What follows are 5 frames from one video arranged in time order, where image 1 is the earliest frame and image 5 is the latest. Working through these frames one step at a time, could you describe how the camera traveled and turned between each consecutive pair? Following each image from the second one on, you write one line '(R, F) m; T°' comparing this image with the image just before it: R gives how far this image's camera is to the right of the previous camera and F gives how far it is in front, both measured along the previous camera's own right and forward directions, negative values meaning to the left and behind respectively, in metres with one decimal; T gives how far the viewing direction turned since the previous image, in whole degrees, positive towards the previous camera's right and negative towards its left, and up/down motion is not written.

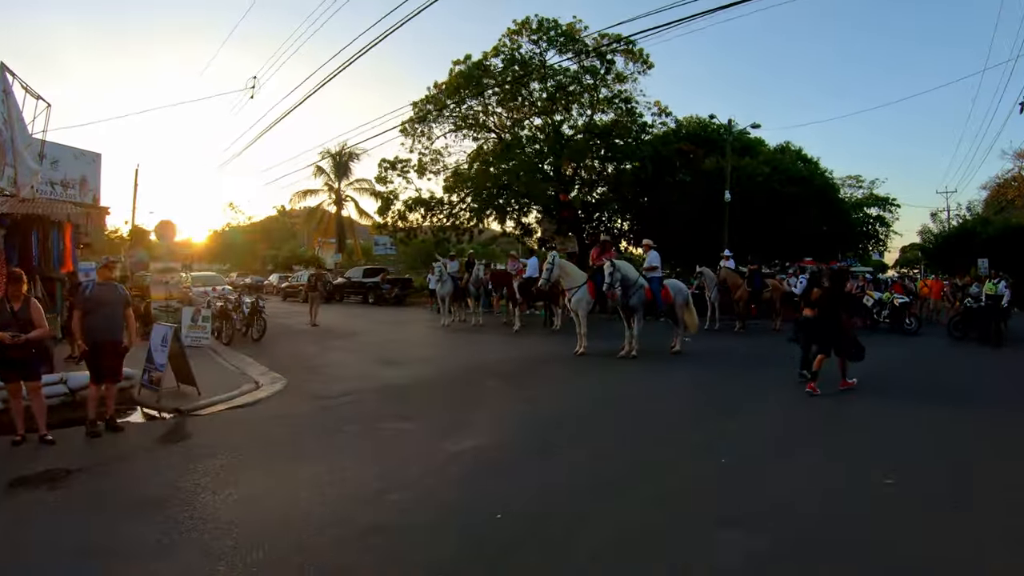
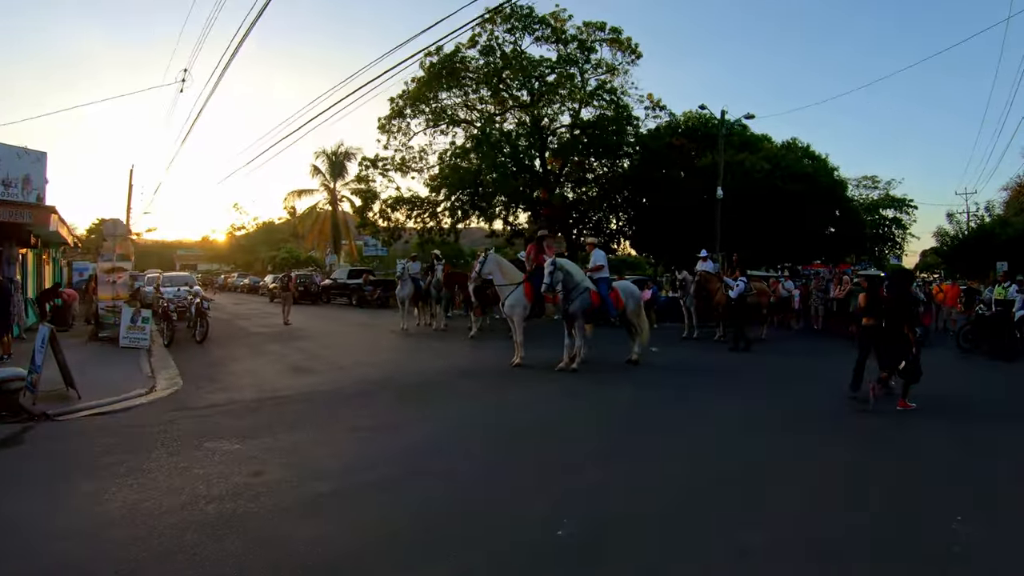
(+1.1, +1.4) m; -2°
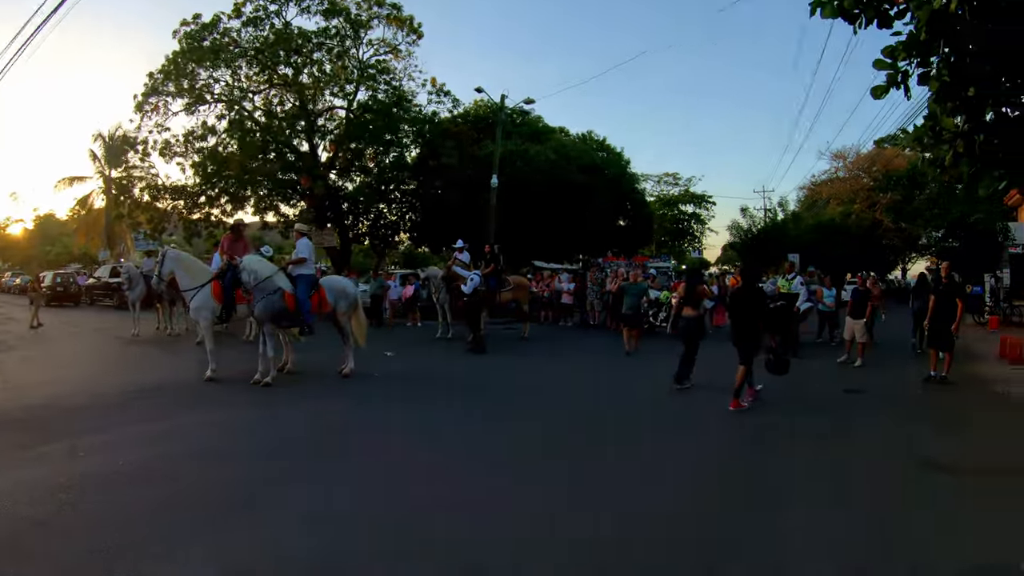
(+1.0, +1.6) m; +8°
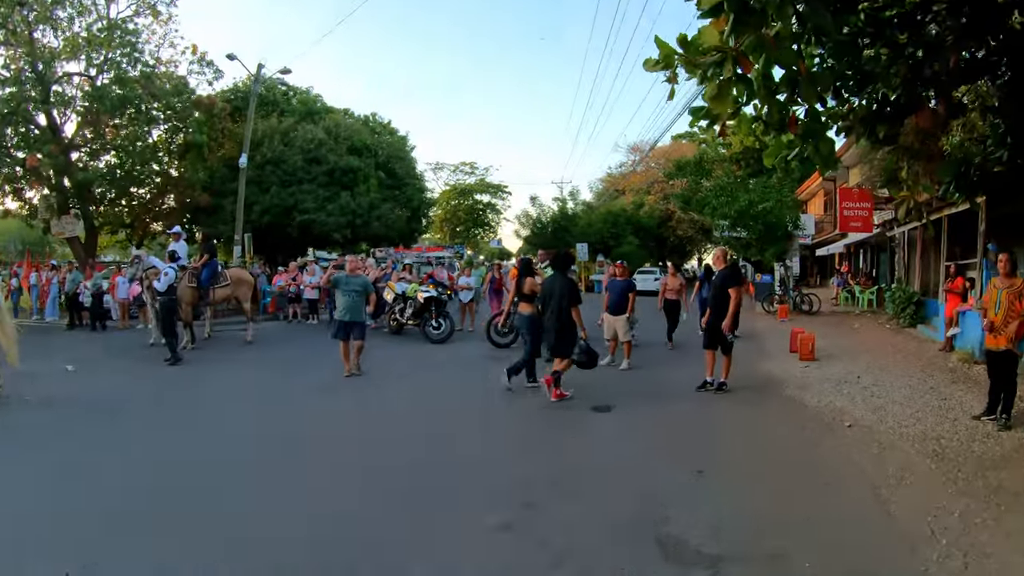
(+0.6, +1.6) m; +9°
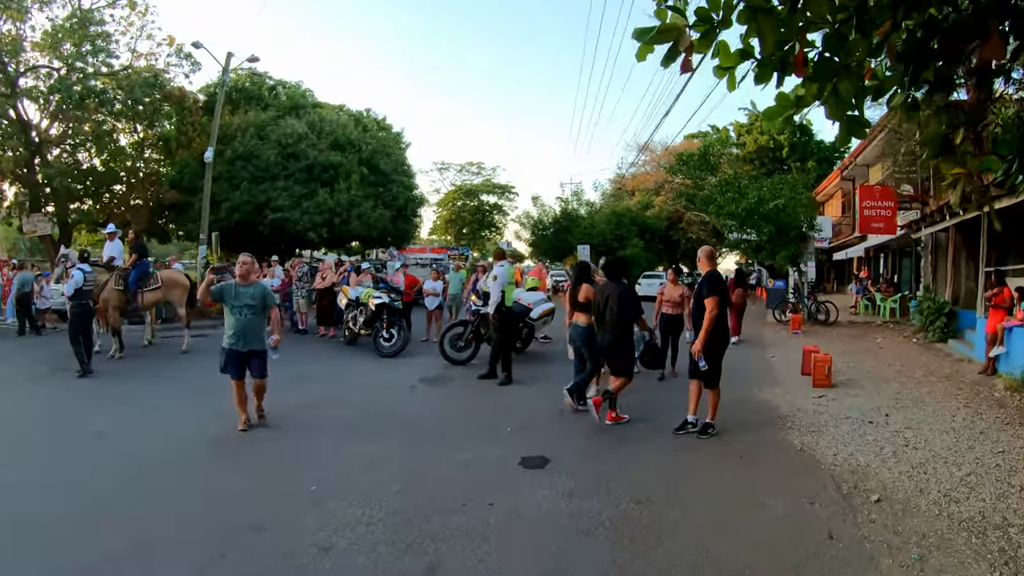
(+0.3, +1.2) m; -1°
